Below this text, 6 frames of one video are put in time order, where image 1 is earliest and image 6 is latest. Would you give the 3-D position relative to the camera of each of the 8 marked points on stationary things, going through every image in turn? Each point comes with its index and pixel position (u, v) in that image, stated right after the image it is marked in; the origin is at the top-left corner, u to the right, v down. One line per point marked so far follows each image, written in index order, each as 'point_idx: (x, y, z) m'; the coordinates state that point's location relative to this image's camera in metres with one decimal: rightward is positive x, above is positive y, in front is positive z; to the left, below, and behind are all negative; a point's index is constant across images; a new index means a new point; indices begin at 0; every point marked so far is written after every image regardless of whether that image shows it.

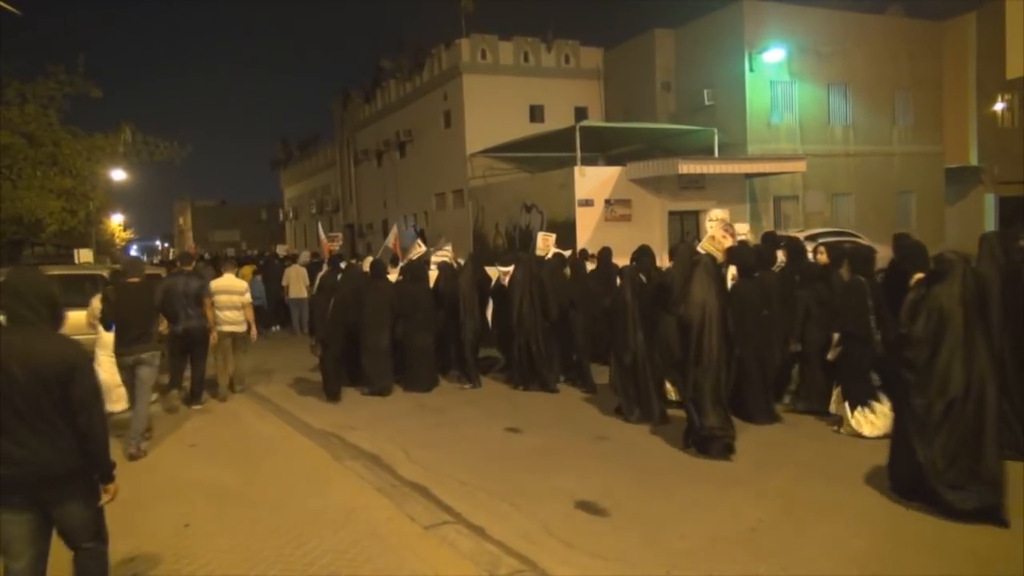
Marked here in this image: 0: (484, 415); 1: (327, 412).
0: (-0.3, -1.6, +11.4) m
1: (-2.5, -1.6, +11.9) m
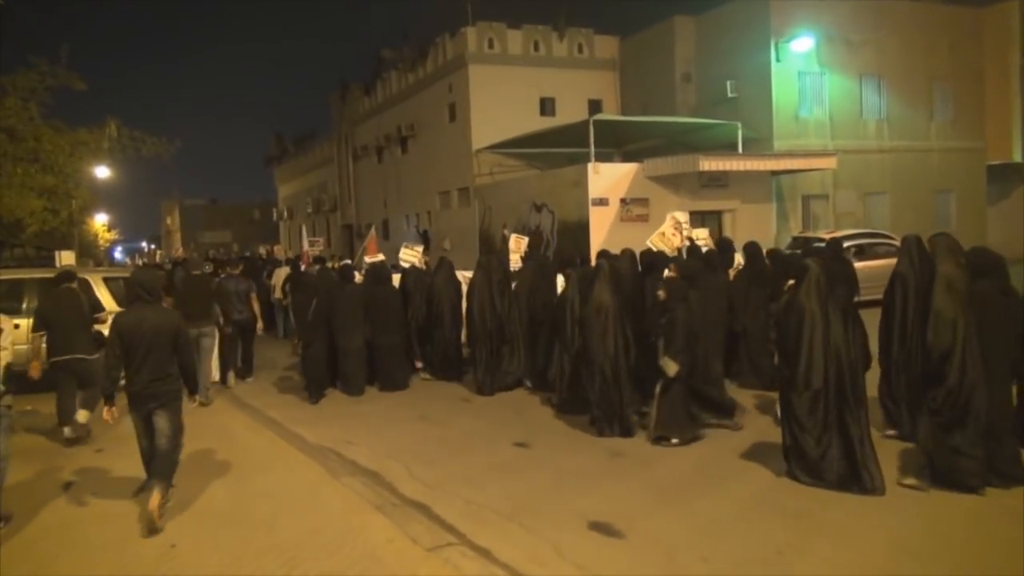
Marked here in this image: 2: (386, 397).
0: (-0.2, -1.7, +10.7) m
1: (-2.4, -1.7, +11.3) m
2: (-1.7, -1.5, +12.4) m
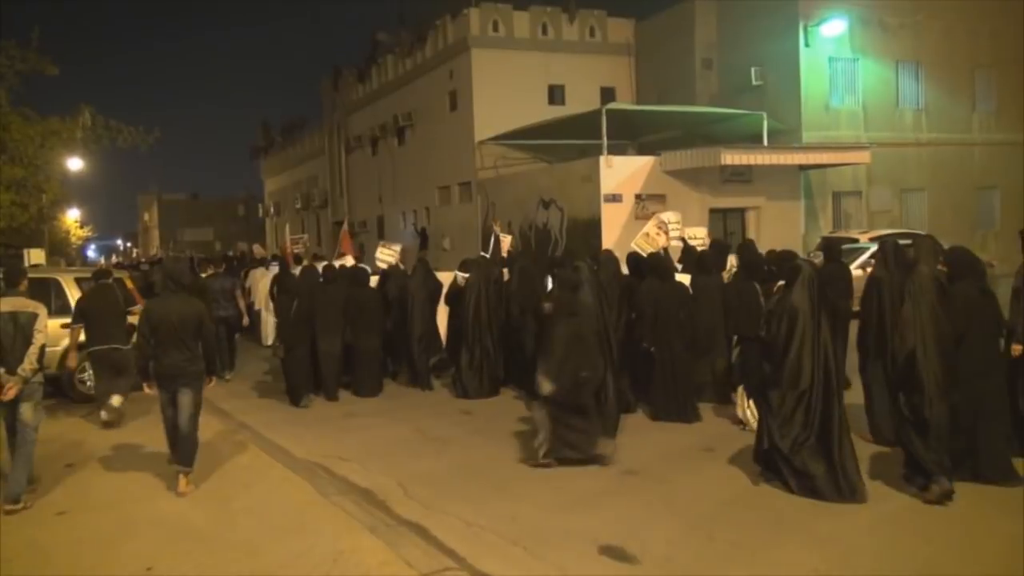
0: (-0.2, -1.7, +9.9) m
1: (-2.3, -1.7, +10.5) m
2: (-1.7, -1.5, +11.7) m
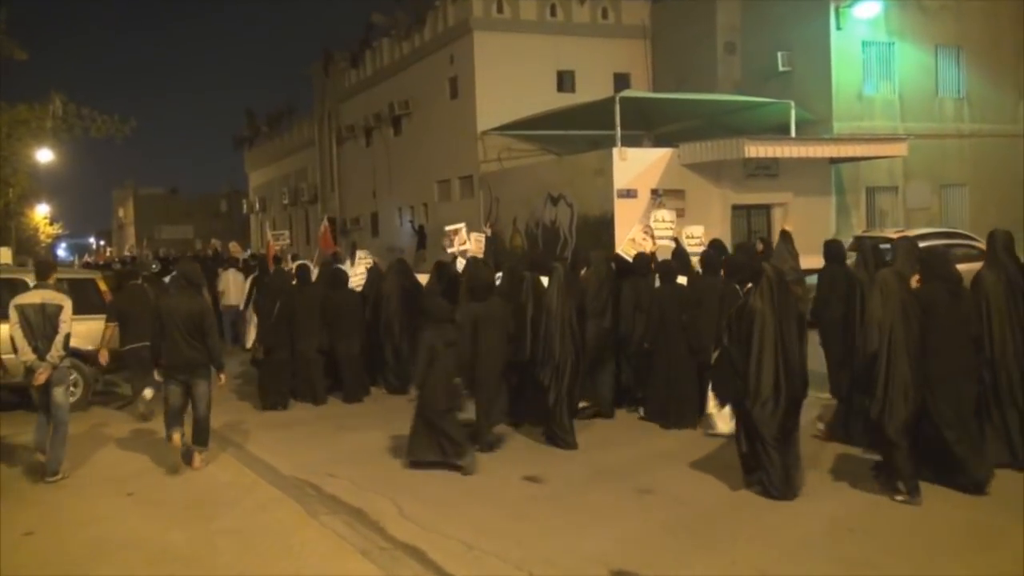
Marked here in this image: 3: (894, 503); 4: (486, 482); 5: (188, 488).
0: (-0.1, -1.7, +9.3) m
1: (-2.3, -1.7, +9.9) m
2: (-1.6, -1.6, +11.0) m
3: (+3.1, -1.8, +7.4) m
4: (-0.2, -1.8, +8.5) m
5: (-3.1, -1.9, +8.8) m
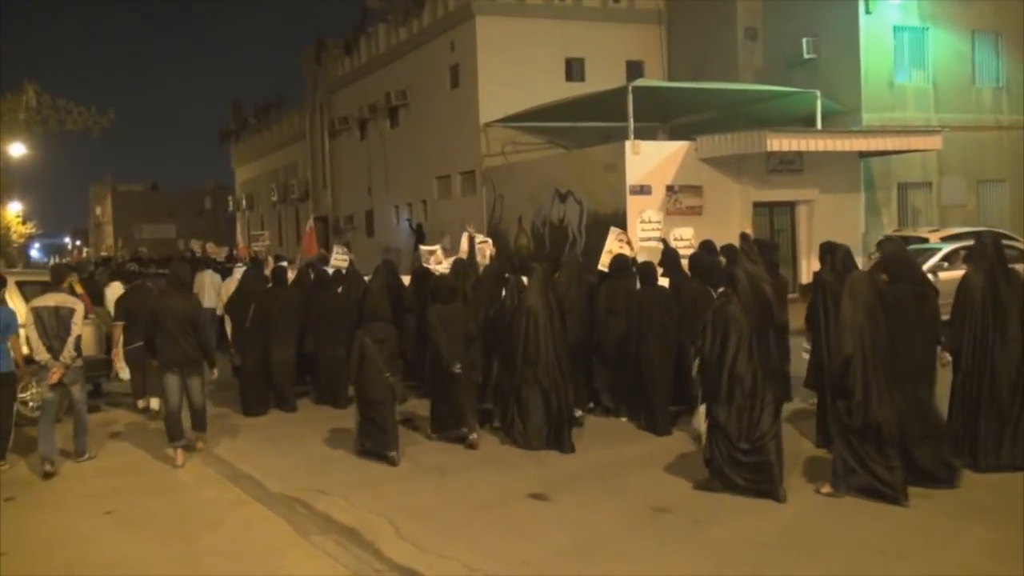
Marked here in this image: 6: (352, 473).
0: (-0.1, -1.8, +8.7) m
1: (-2.2, -1.8, +9.3) m
2: (-1.6, -1.6, +10.4) m
3: (+3.1, -1.8, +6.9) m
4: (-0.2, -1.8, +8.0) m
5: (-3.0, -1.9, +8.2) m
6: (-1.6, -1.8, +9.0) m
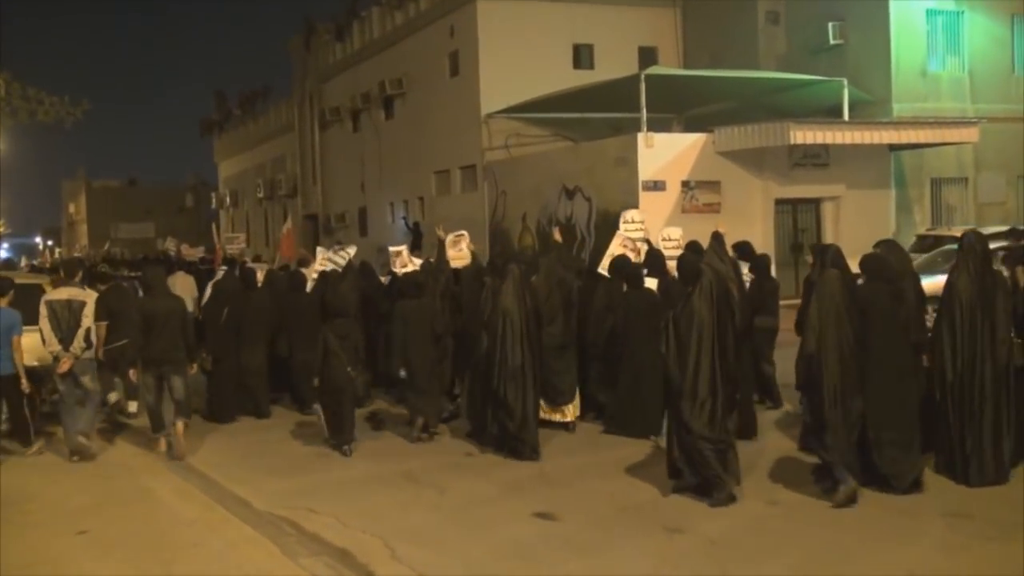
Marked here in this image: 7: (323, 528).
0: (0.0, -1.8, +8.2) m
1: (-2.2, -1.8, +8.8) m
2: (-1.5, -1.7, +9.9) m
3: (+3.2, -1.8, +6.3) m
4: (-0.2, -1.9, +7.5) m
5: (-3.0, -2.0, +7.7) m
6: (-1.5, -1.8, +8.5) m
7: (-1.5, -1.9, +7.4) m
